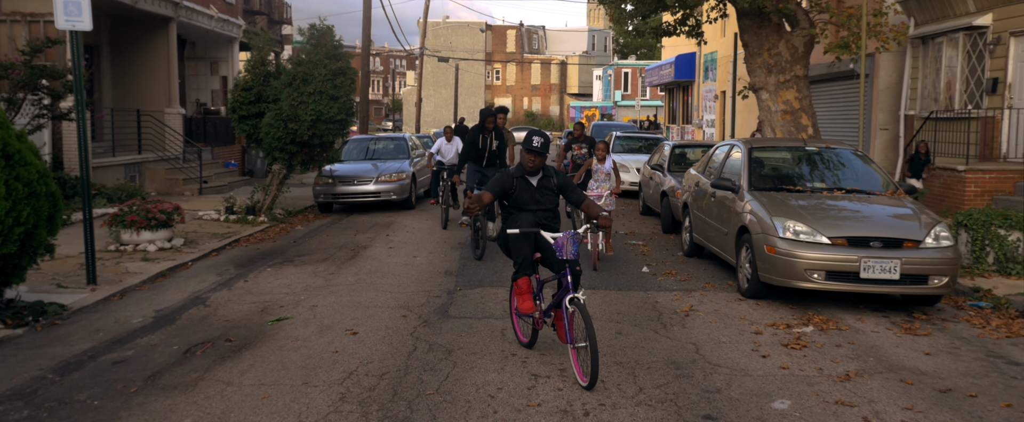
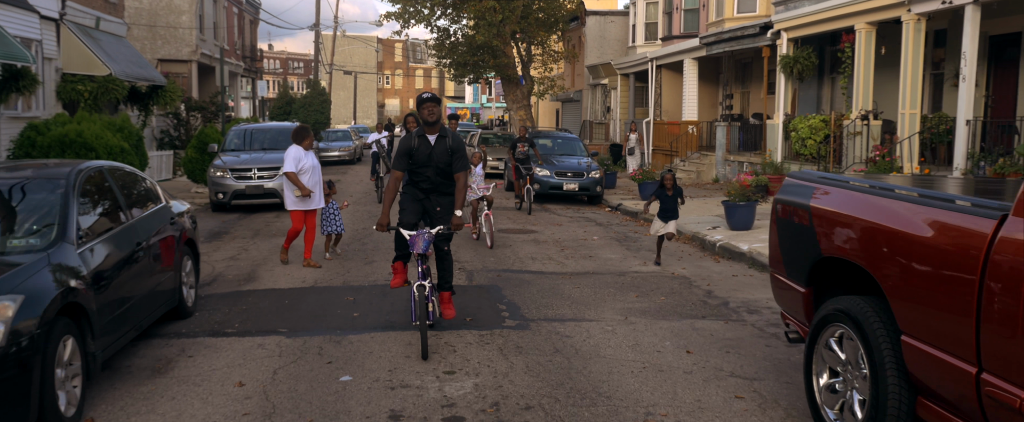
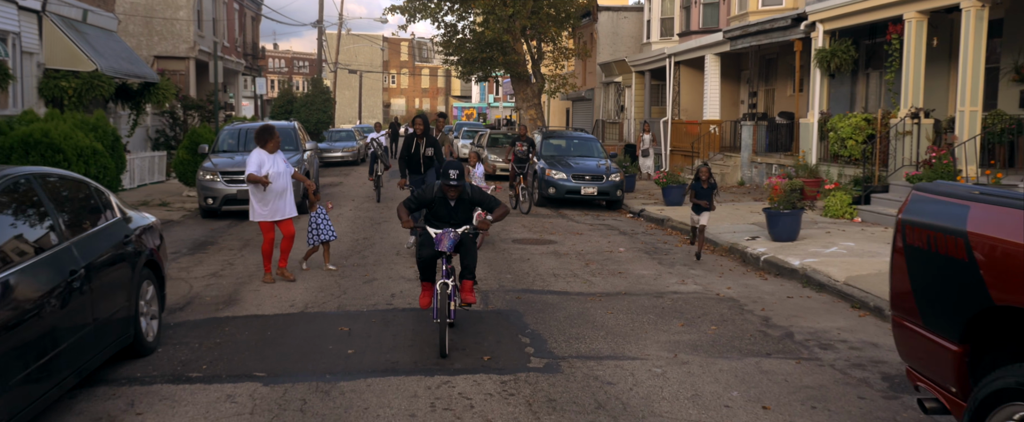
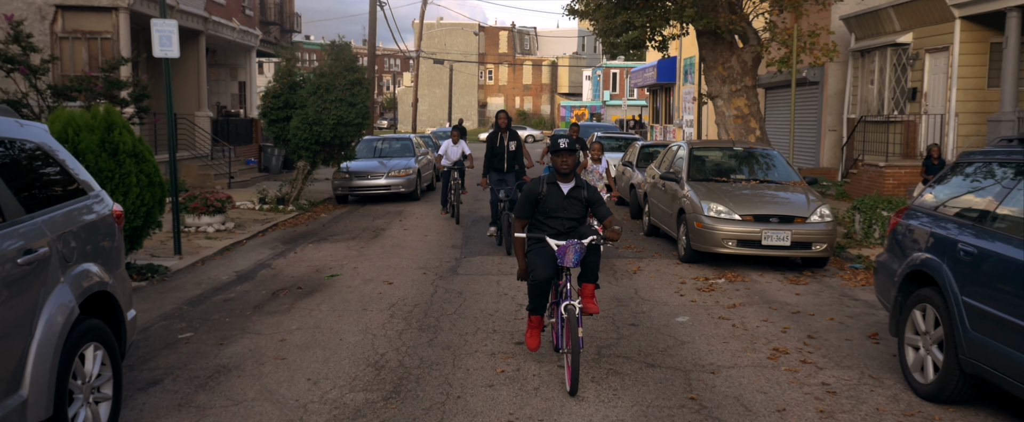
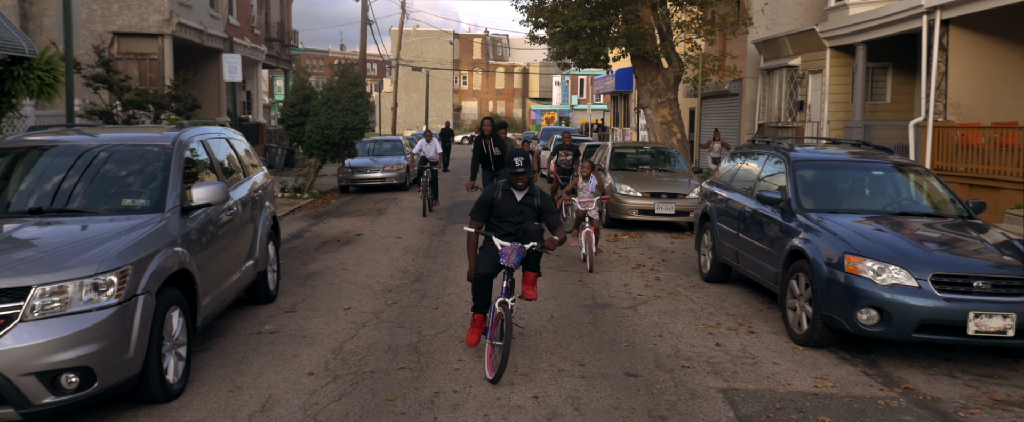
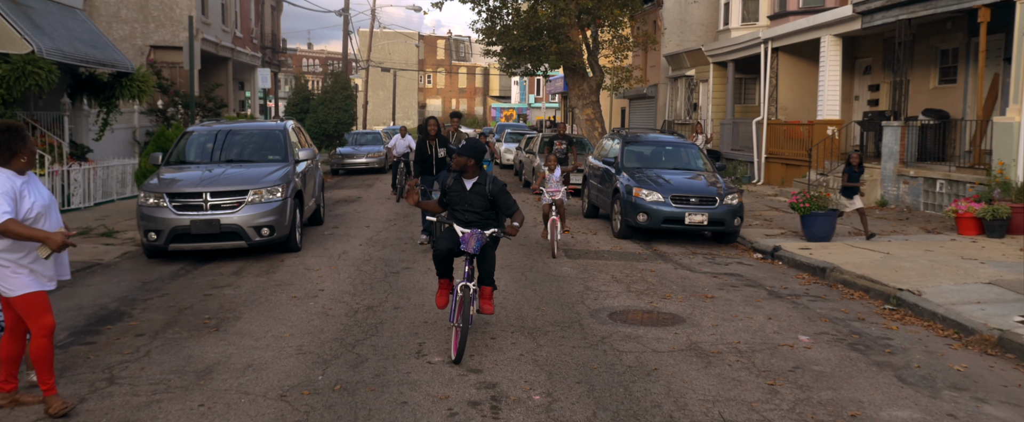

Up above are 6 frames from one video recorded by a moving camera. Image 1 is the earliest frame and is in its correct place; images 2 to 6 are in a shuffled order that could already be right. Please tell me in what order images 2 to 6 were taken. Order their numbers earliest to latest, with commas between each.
4, 5, 6, 3, 2
